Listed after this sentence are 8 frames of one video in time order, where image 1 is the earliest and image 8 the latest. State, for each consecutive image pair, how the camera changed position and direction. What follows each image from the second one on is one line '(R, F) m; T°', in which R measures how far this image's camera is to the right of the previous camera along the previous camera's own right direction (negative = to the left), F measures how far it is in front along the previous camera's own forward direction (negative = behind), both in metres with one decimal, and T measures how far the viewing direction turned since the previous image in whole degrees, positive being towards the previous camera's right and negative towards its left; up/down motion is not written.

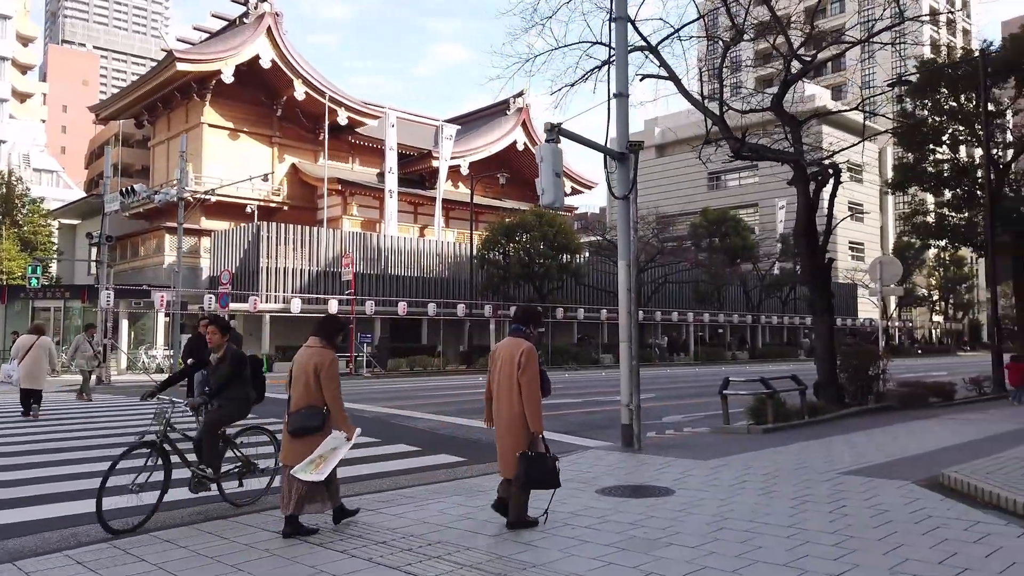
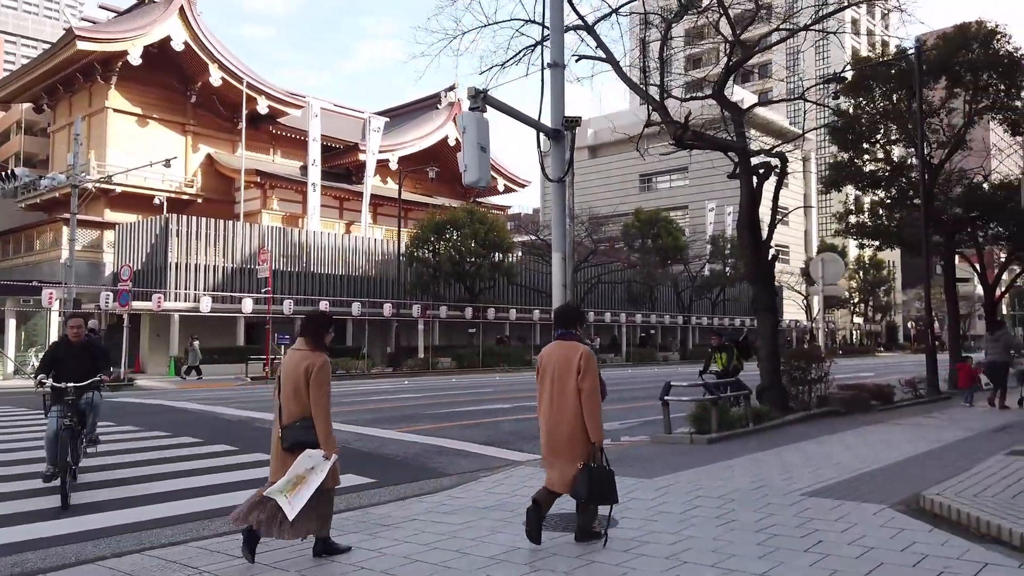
(+0.2, +1.4) m; +5°
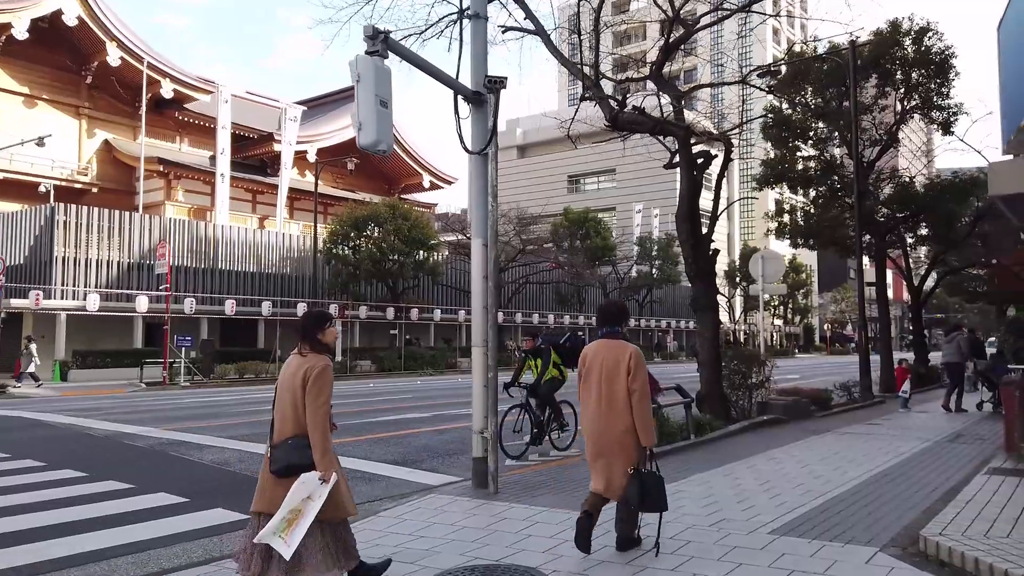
(+0.2, +1.5) m; +6°
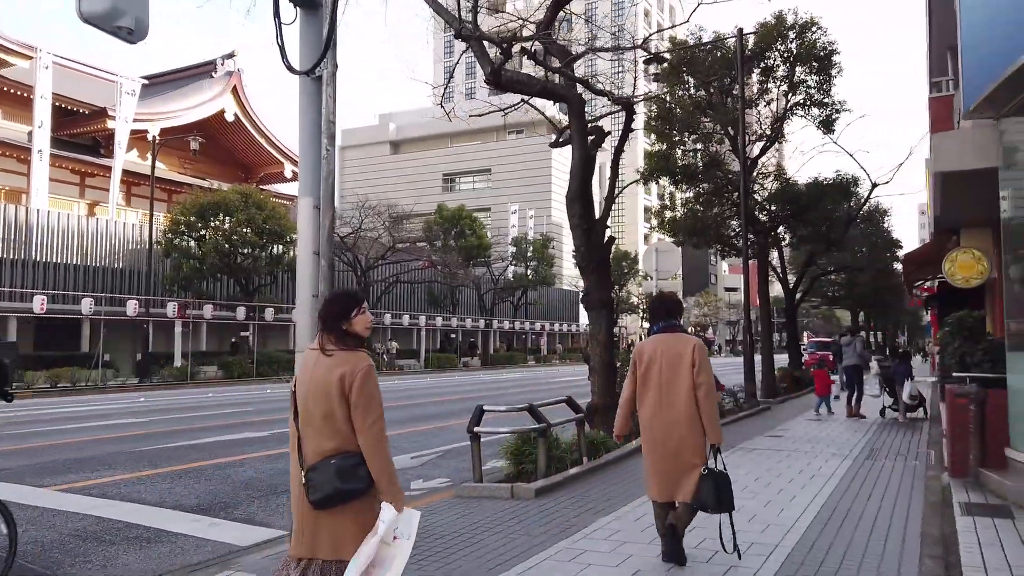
(+0.2, +2.3) m; +10°
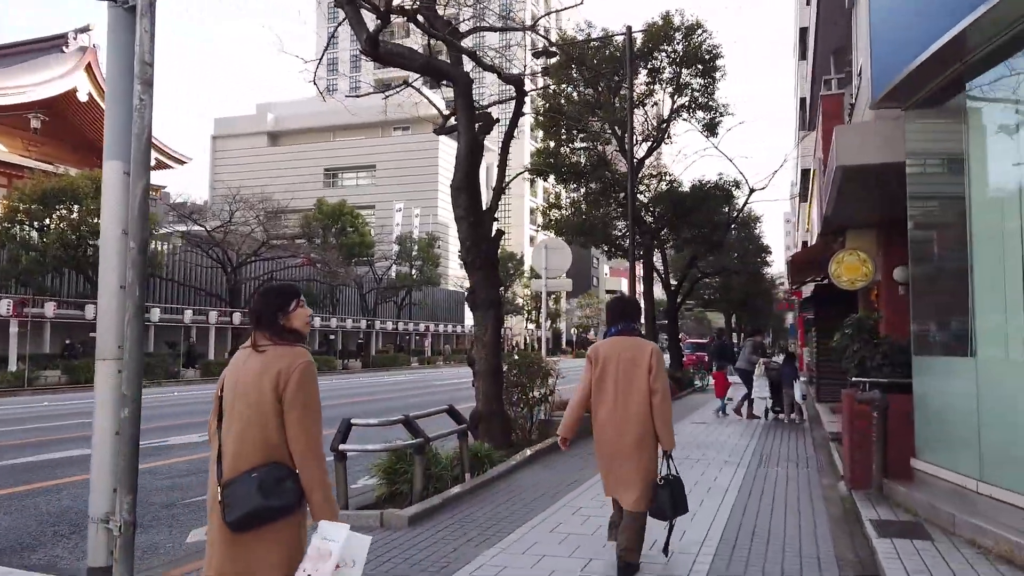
(+0.1, +1.0) m; +9°
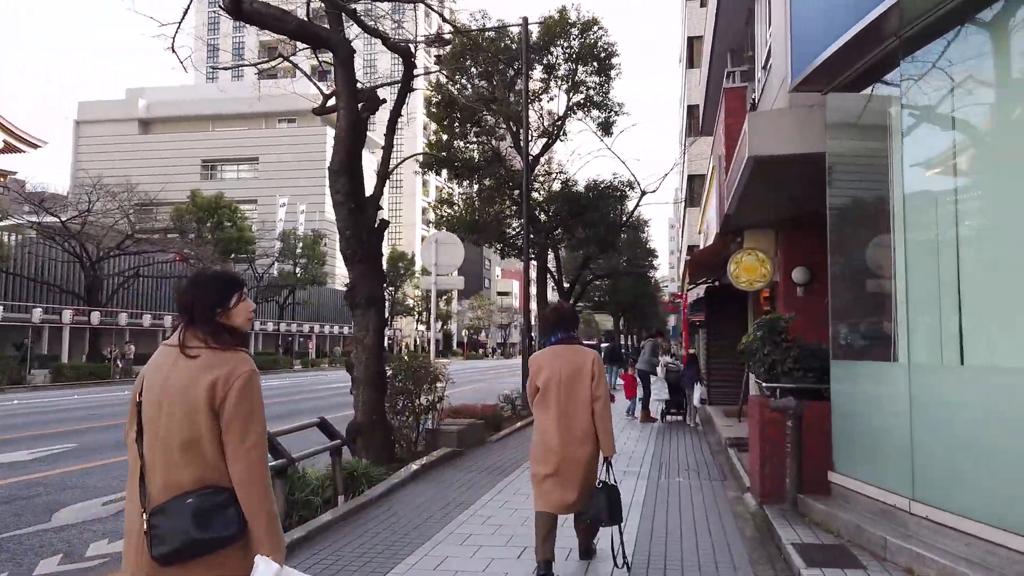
(+0.1, +0.9) m; +8°
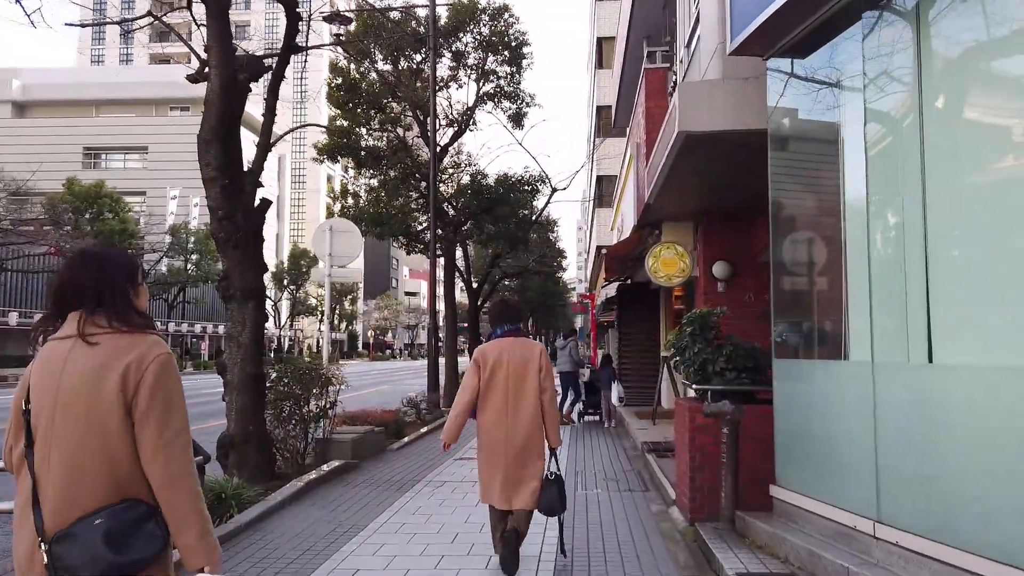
(+0.1, +0.9) m; +7°
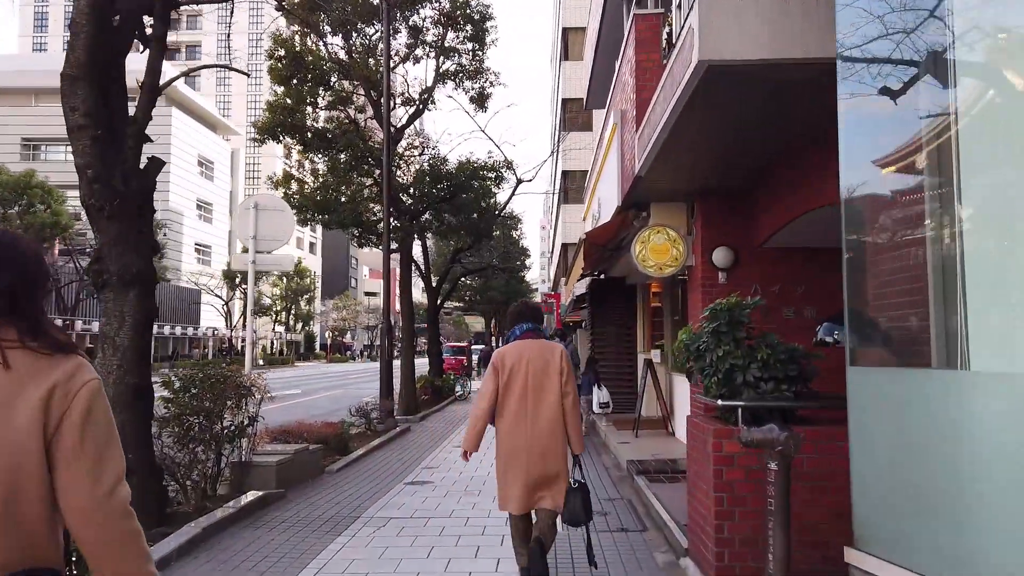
(0.0, +1.6) m; +3°
